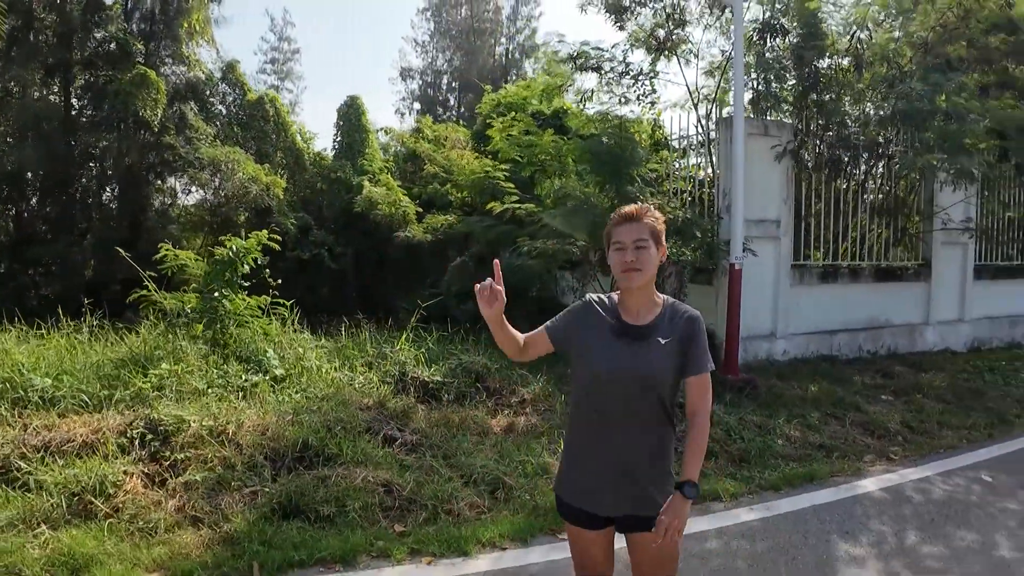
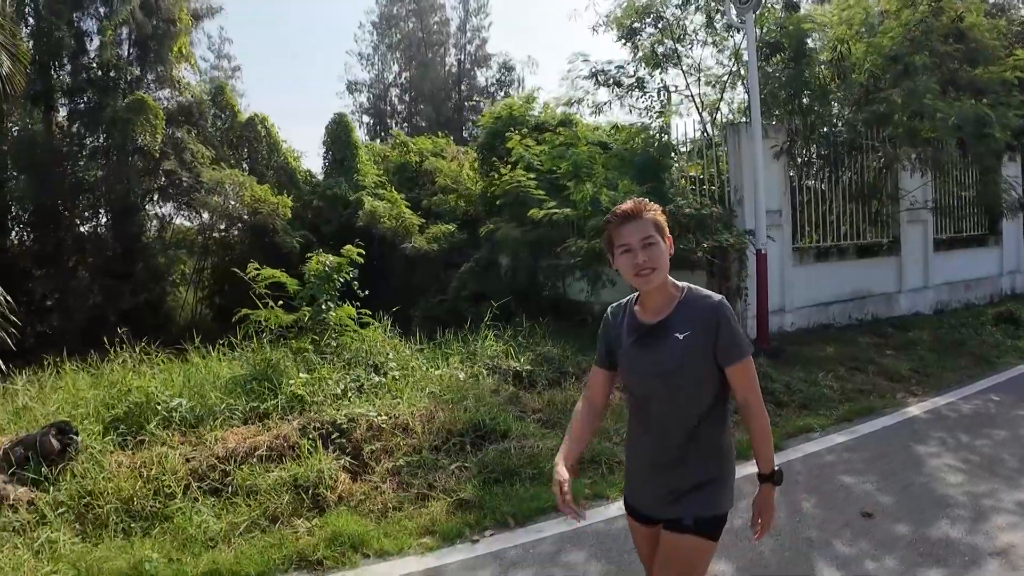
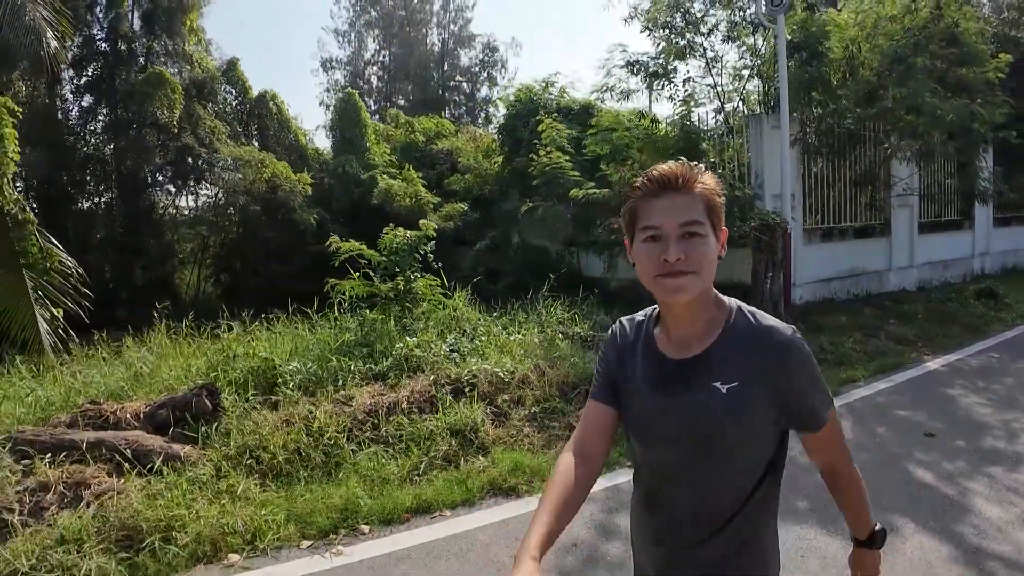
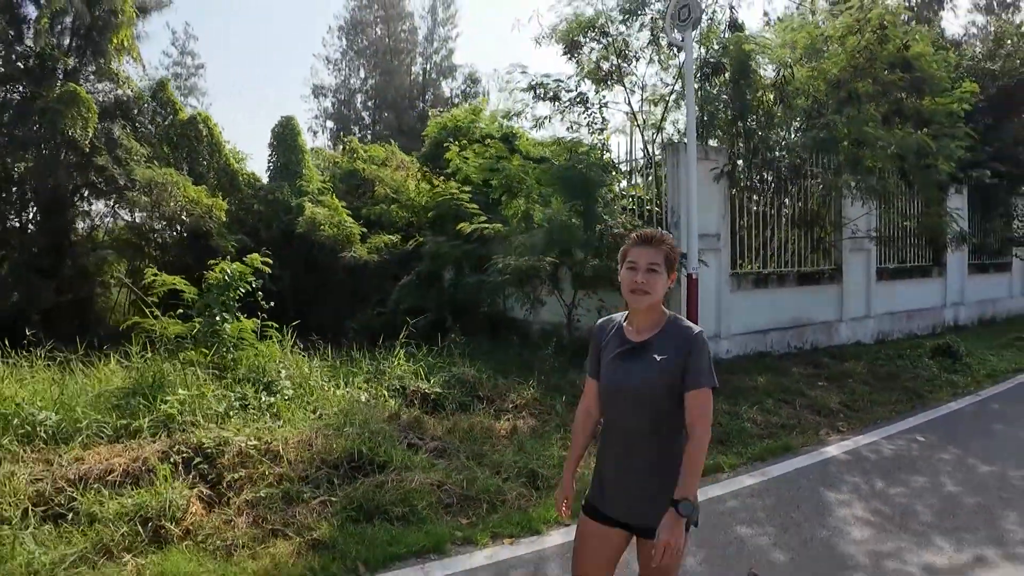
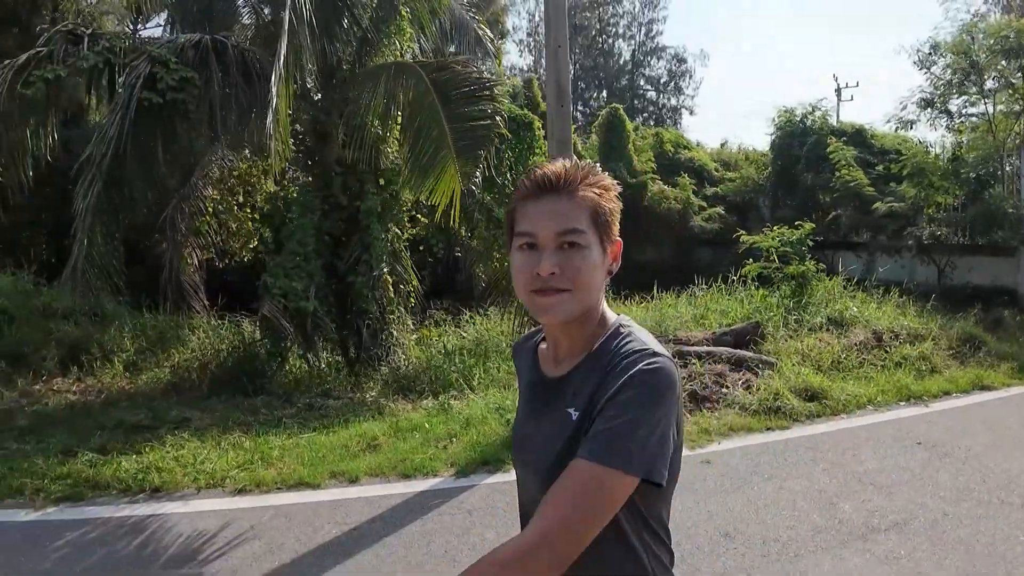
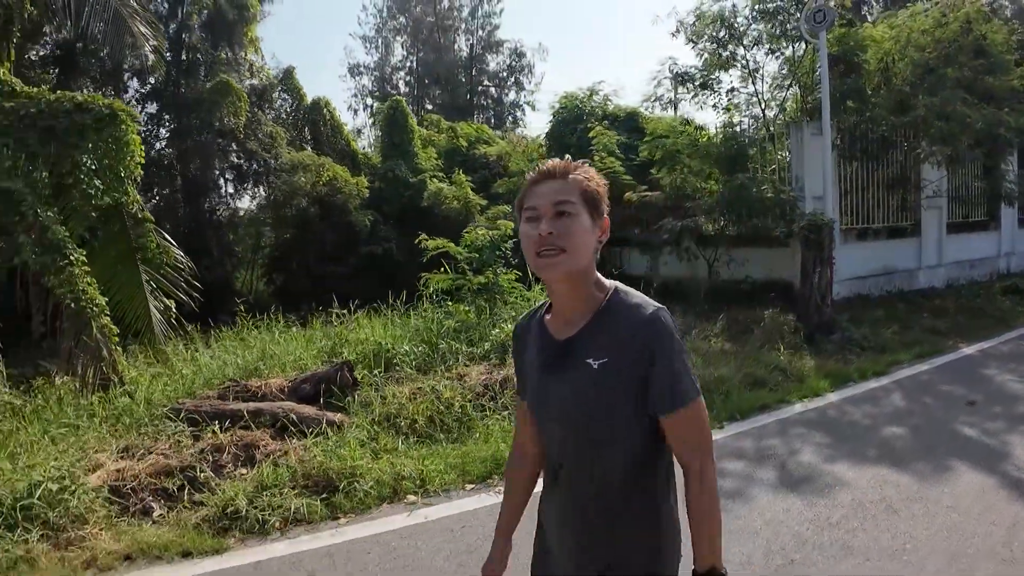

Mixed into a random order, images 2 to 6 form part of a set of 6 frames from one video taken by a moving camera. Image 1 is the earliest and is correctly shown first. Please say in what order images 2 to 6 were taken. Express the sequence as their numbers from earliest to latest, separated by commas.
4, 2, 3, 6, 5
